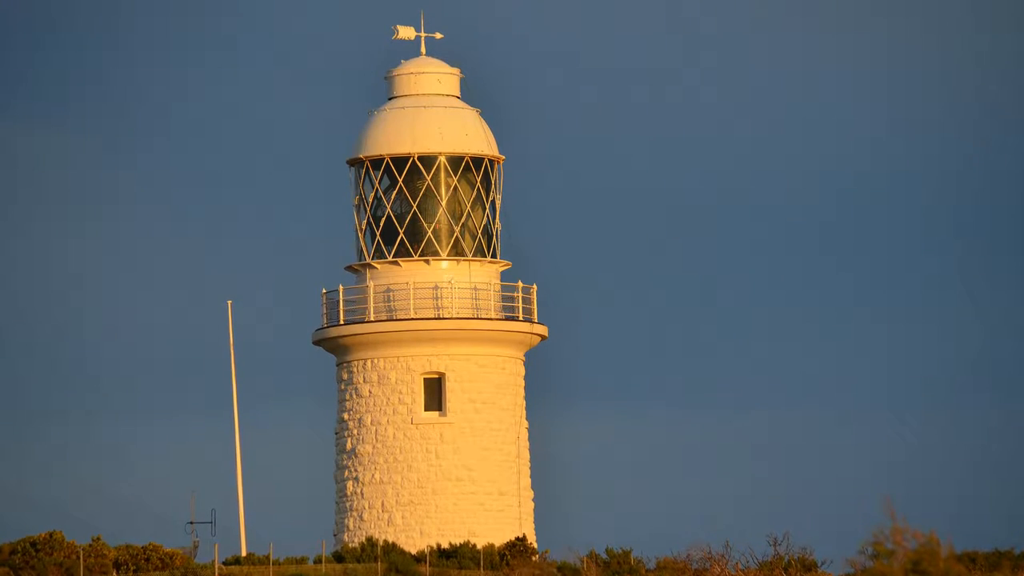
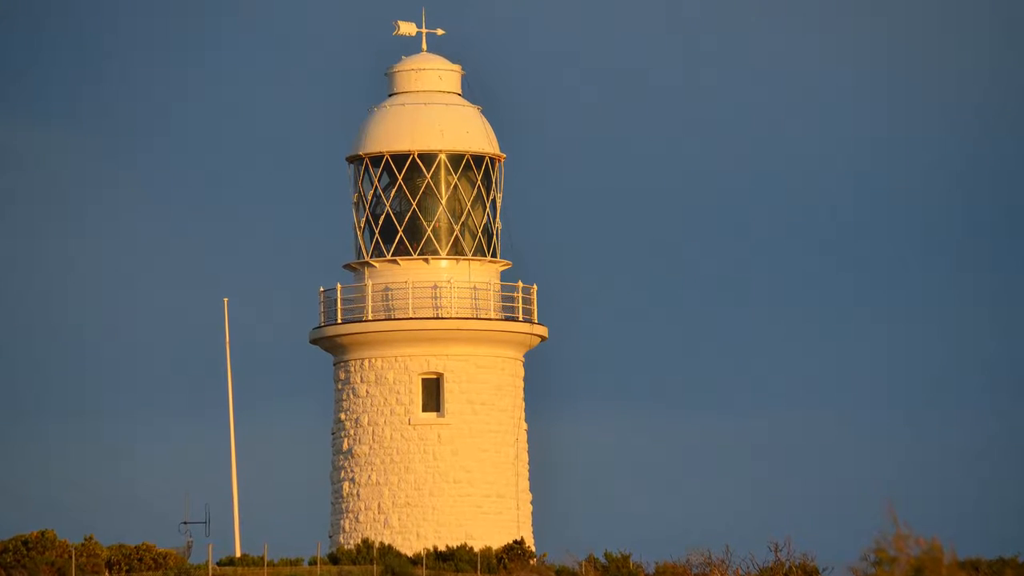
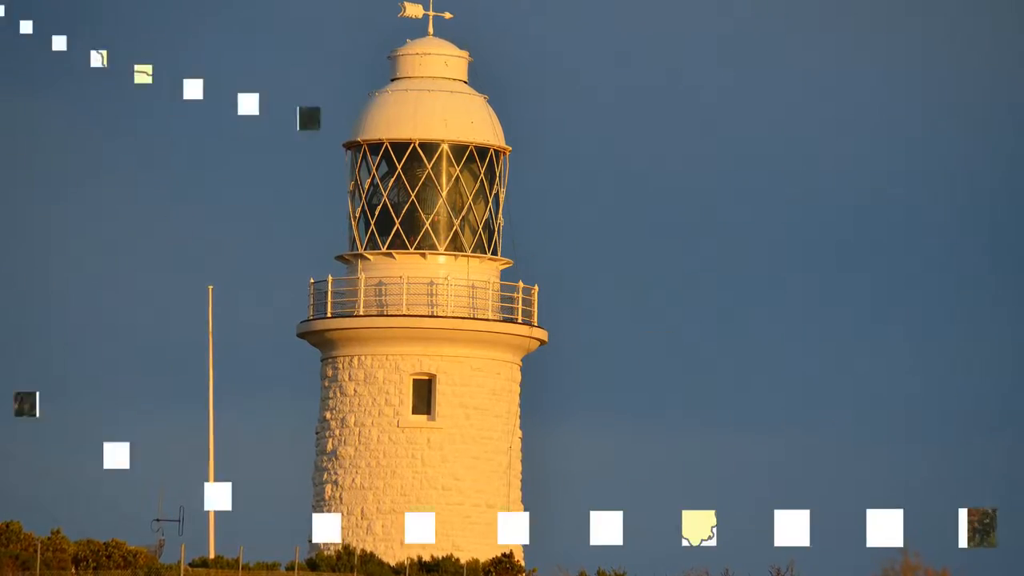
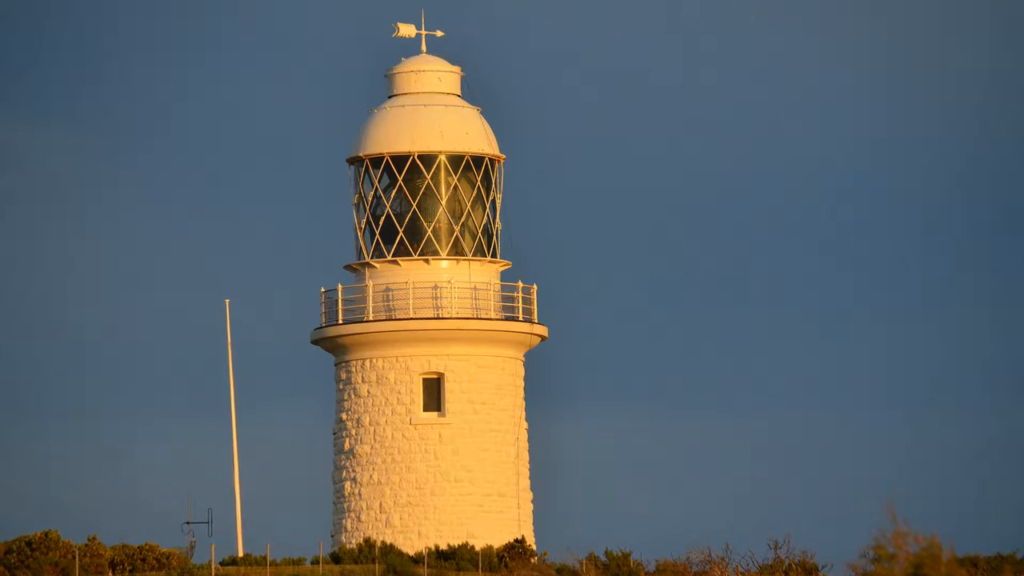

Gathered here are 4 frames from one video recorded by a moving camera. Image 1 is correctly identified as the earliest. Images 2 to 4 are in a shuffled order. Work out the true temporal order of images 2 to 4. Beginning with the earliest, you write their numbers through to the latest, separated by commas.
4, 2, 3
